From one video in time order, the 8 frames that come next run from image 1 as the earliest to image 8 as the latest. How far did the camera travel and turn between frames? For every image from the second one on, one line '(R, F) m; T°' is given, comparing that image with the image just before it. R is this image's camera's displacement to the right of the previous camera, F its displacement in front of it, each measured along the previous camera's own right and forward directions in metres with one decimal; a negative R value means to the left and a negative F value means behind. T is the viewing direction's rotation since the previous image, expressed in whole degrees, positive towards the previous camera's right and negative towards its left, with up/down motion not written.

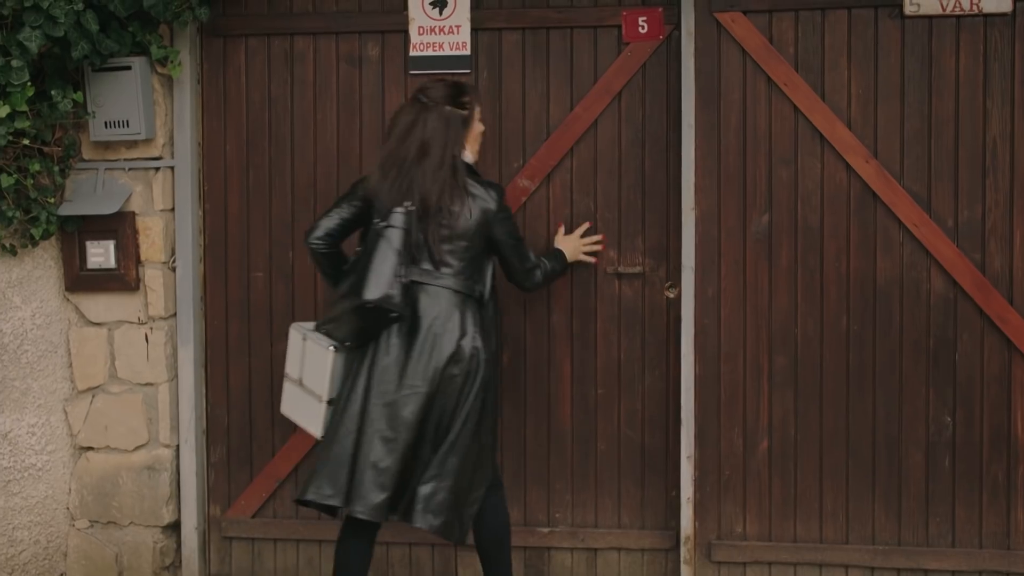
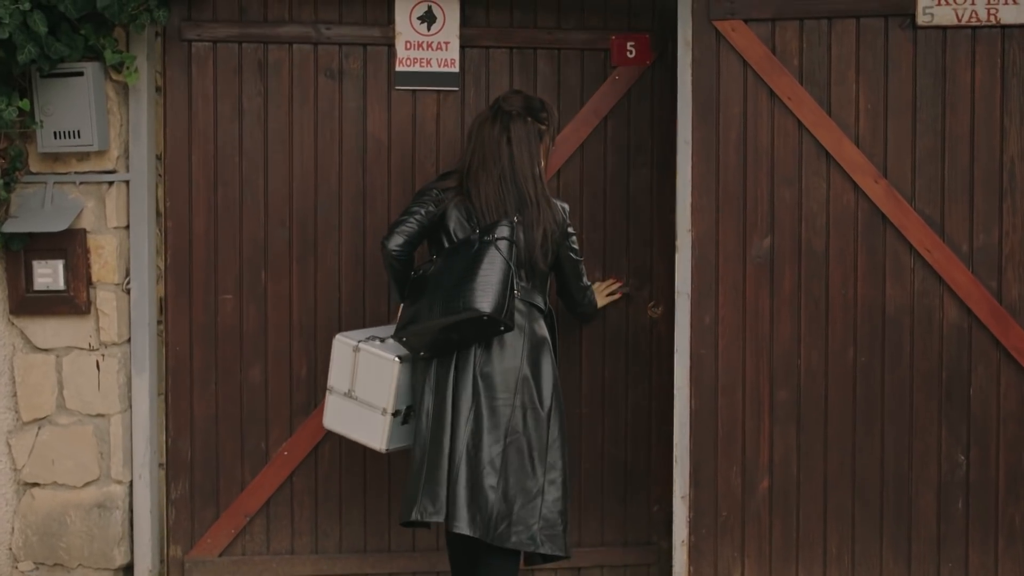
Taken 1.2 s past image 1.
(0.0, +0.3) m; +1°
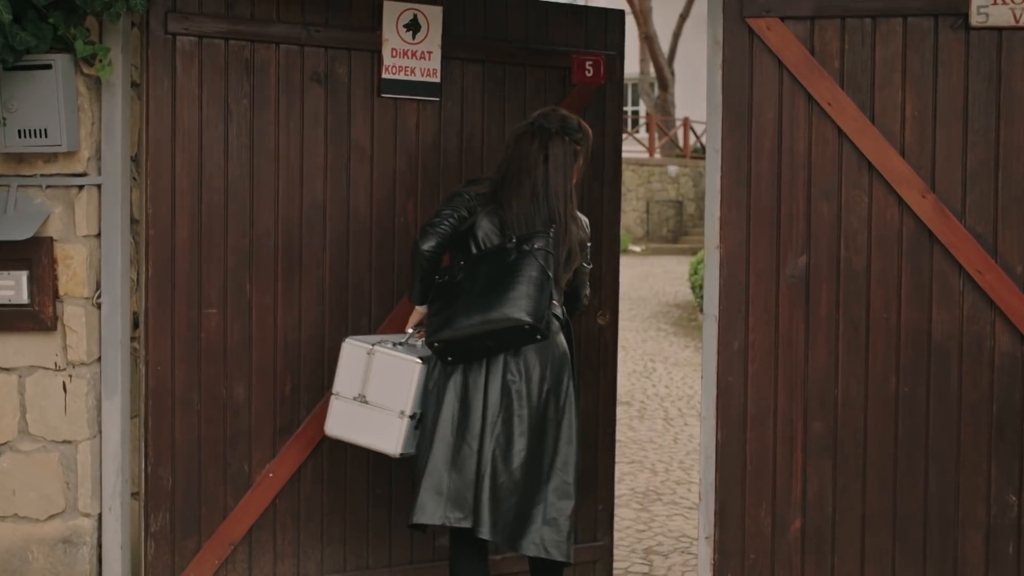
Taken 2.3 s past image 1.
(-0.1, +0.3) m; +1°
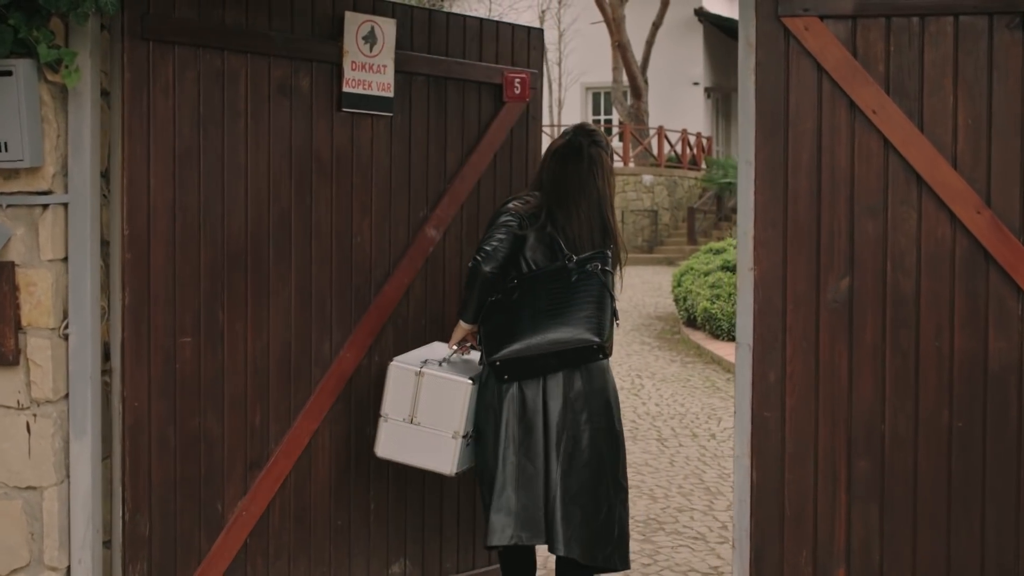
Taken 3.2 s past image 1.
(-0.1, +0.3) m; +1°
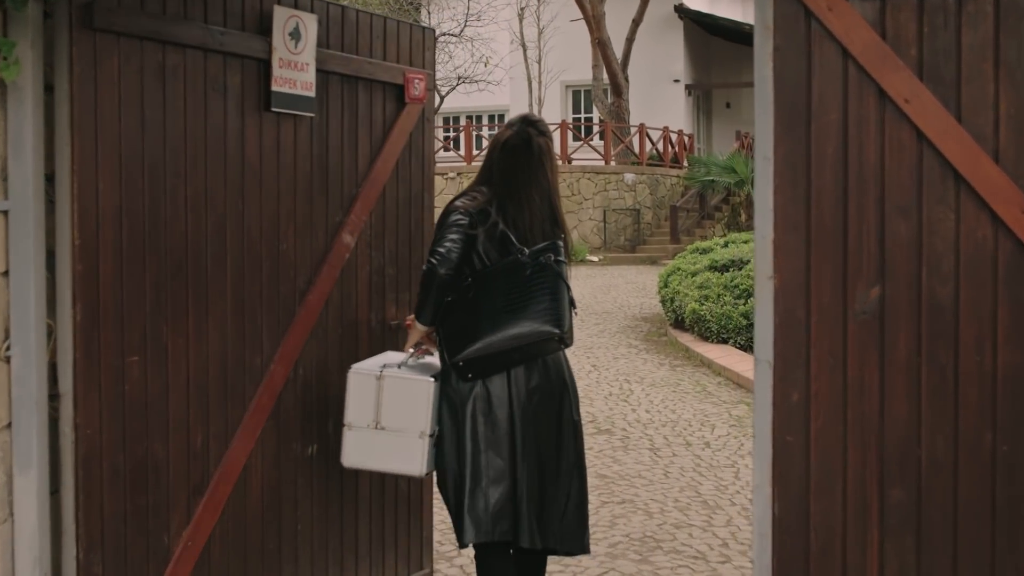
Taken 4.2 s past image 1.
(0.0, +0.3) m; +1°
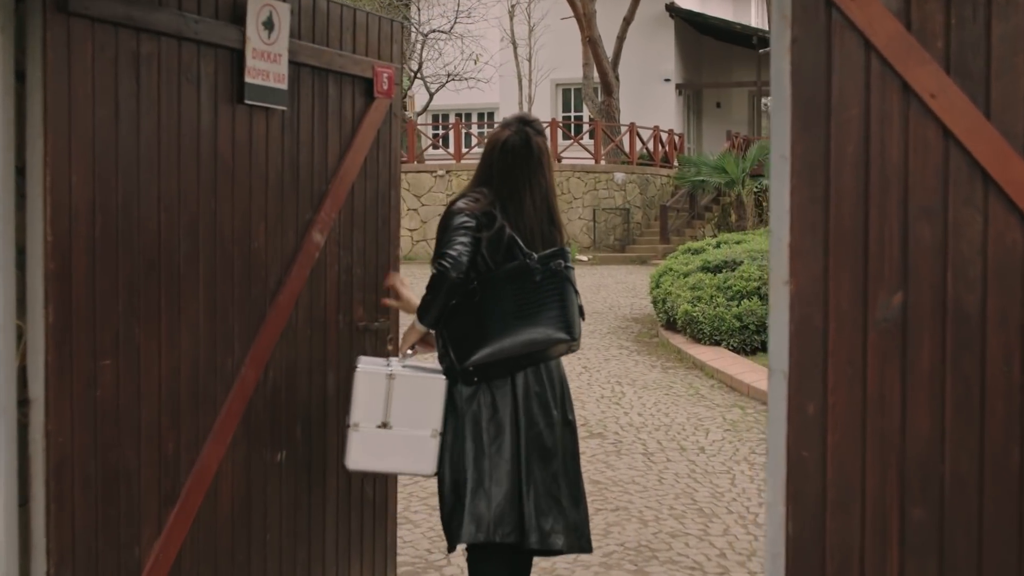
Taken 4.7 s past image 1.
(0.0, +0.2) m; +1°
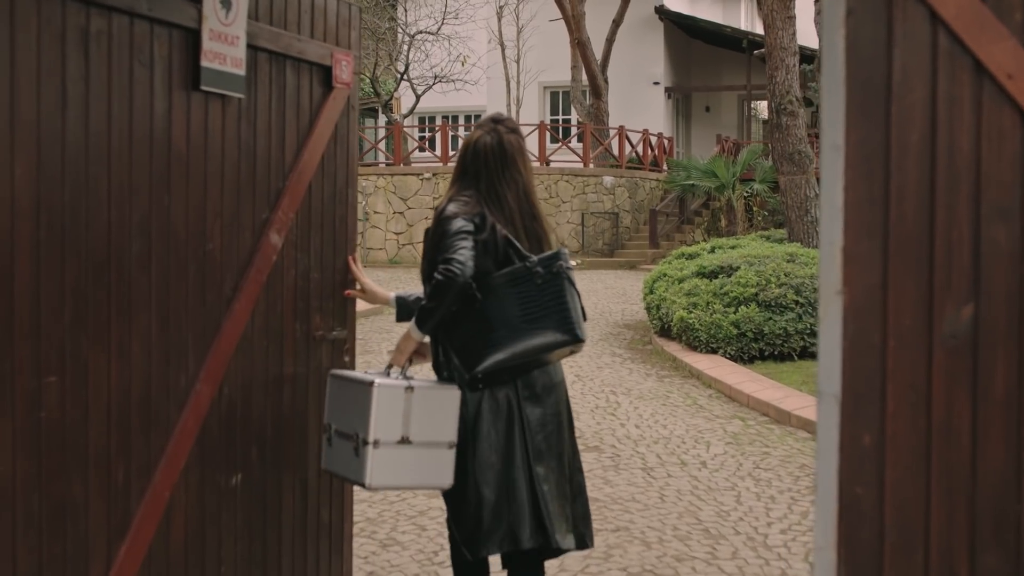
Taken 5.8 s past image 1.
(0.0, +0.4) m; +1°
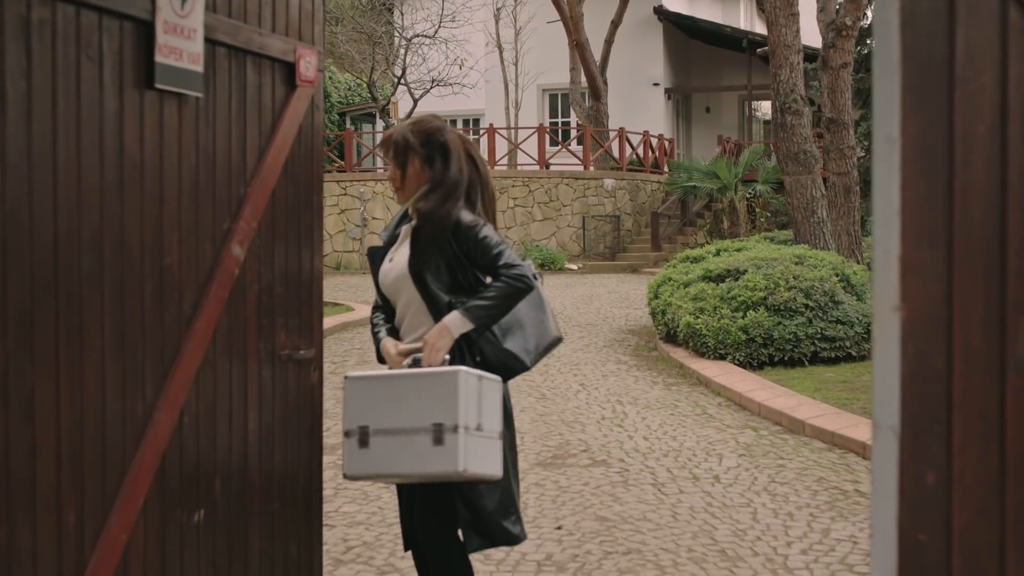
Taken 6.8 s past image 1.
(0.0, +0.3) m; 0°
